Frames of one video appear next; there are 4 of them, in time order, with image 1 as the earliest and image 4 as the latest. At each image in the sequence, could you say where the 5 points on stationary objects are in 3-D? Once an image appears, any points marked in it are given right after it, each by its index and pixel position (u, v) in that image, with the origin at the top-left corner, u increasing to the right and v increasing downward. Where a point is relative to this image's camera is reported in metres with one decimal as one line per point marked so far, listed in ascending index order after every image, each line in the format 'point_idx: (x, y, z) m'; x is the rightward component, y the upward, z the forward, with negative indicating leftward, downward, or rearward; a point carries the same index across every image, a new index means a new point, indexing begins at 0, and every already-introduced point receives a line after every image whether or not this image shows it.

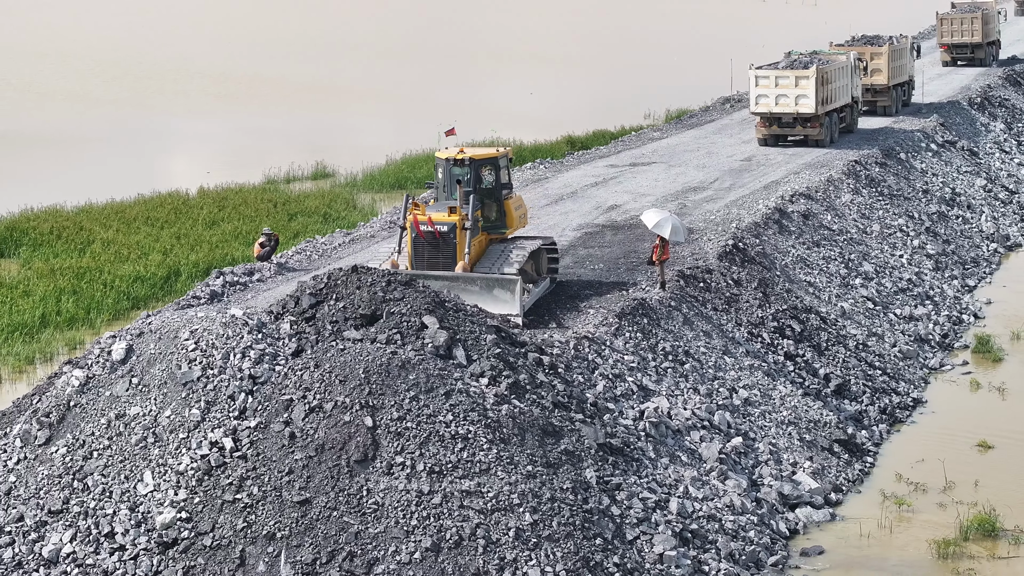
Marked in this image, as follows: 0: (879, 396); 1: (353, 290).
0: (+5.4, -1.6, +15.4) m
1: (-1.7, -0.1, +12.2) m
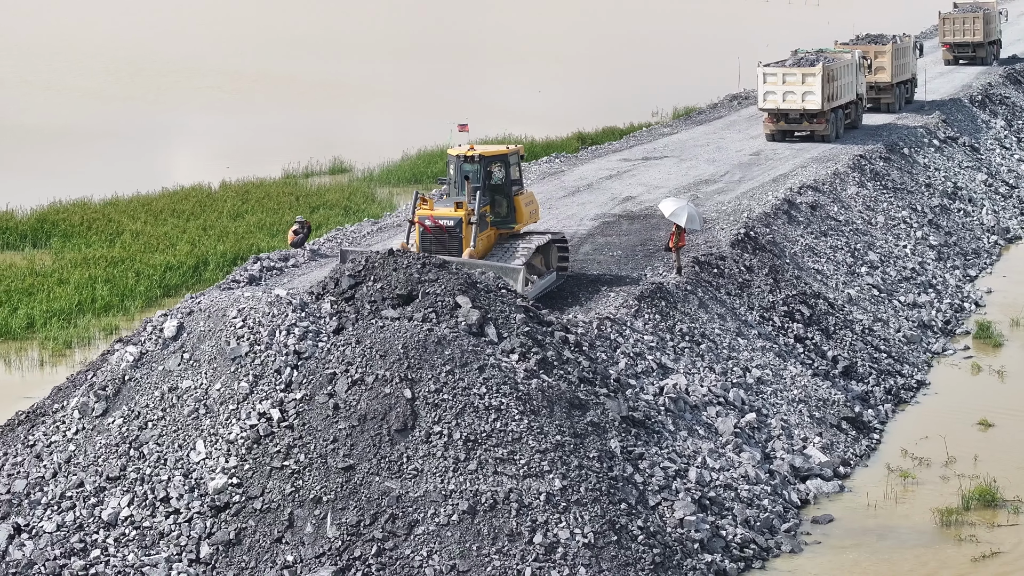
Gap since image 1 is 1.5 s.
0: (+5.7, -1.4, +16.1) m
1: (-1.4, +0.2, +12.9) m
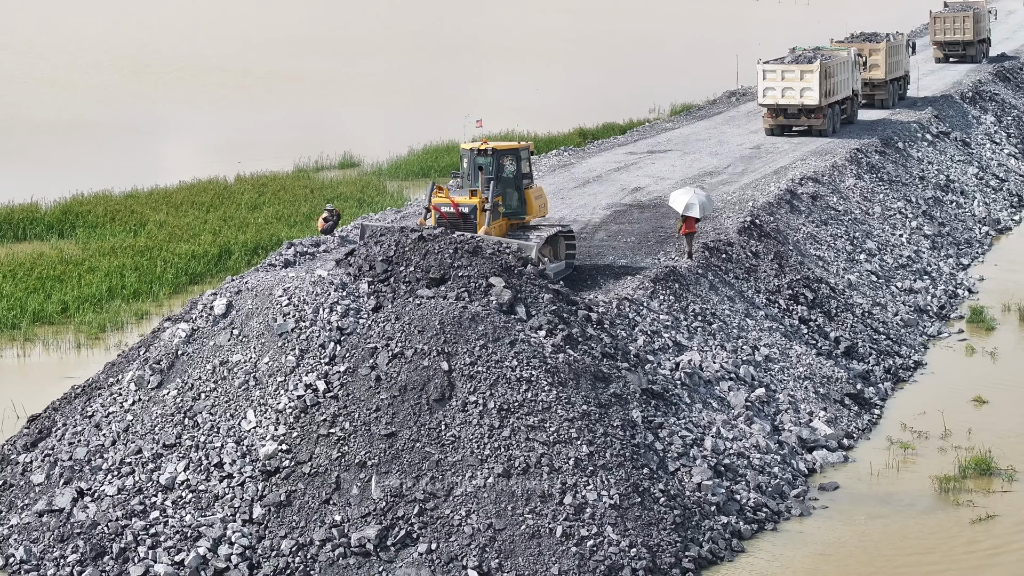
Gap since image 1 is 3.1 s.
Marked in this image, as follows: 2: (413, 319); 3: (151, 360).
0: (+6.0, -1.1, +16.9) m
1: (-1.1, +0.4, +13.7) m
2: (-1.2, -0.4, +12.7) m
3: (-4.5, -0.9, +13.1) m
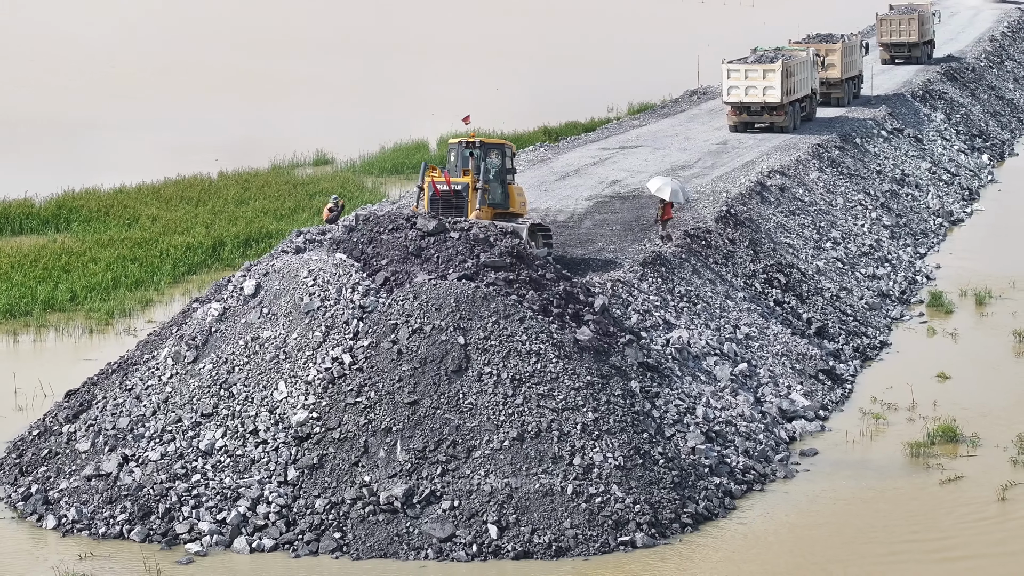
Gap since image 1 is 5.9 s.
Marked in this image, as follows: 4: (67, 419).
0: (+5.9, -0.8, +18.3) m
1: (-1.0, +0.6, +14.7) m
2: (-1.1, -0.1, +13.7) m
3: (-4.4, -0.7, +13.9) m
4: (-5.6, -1.7, +13.3) m
